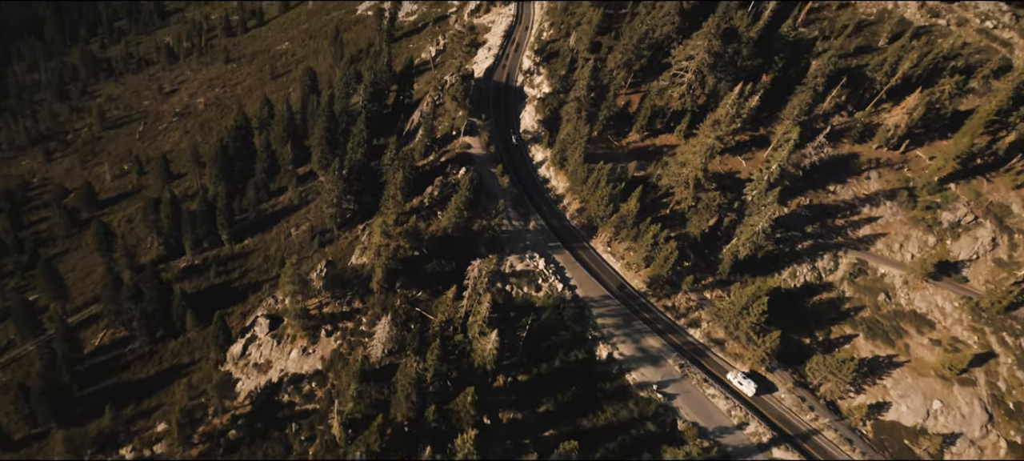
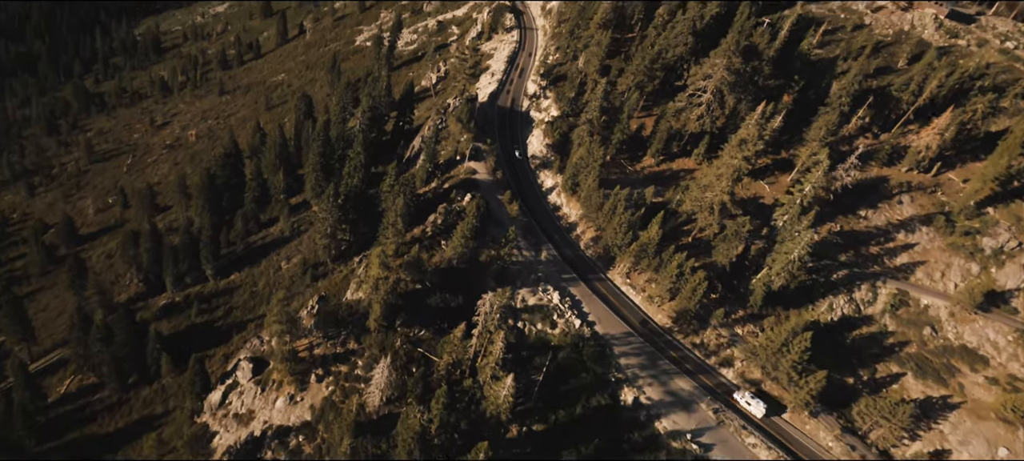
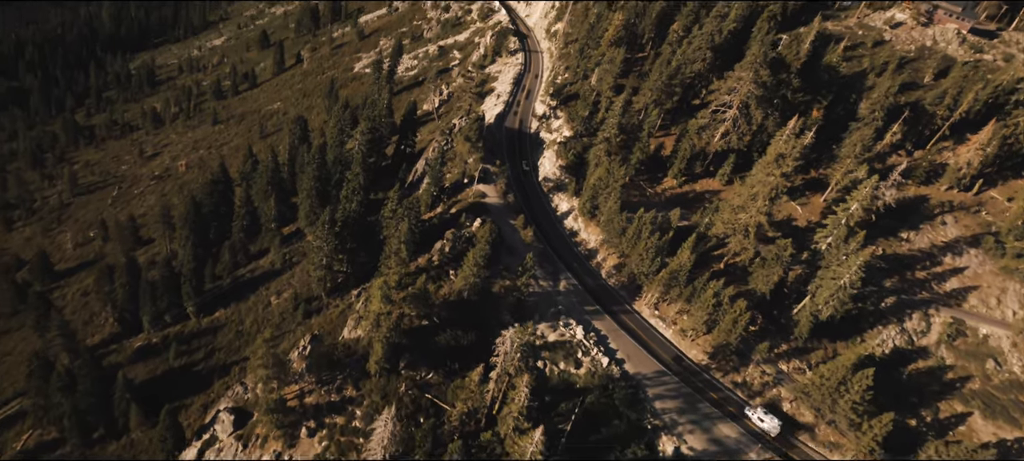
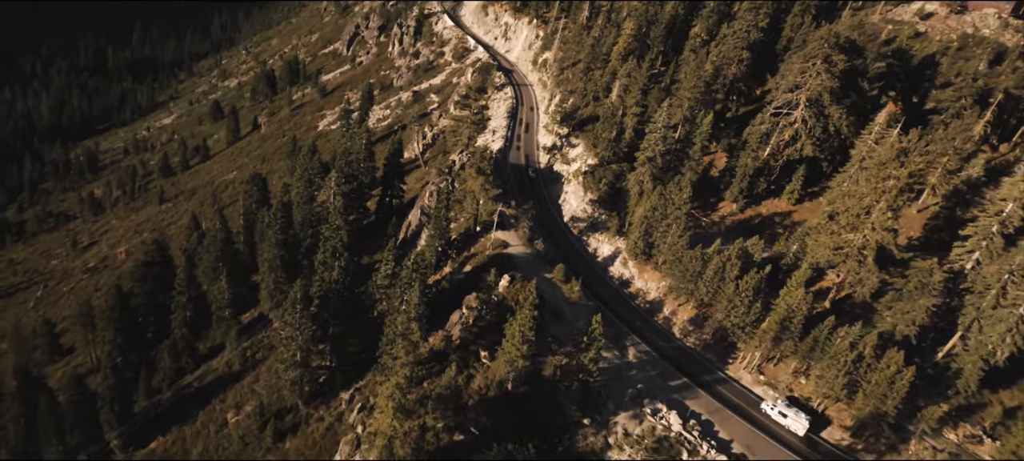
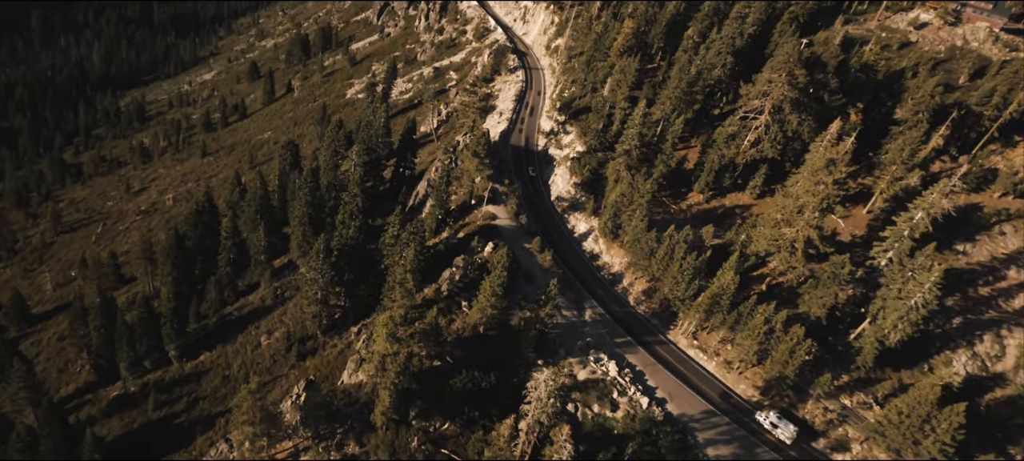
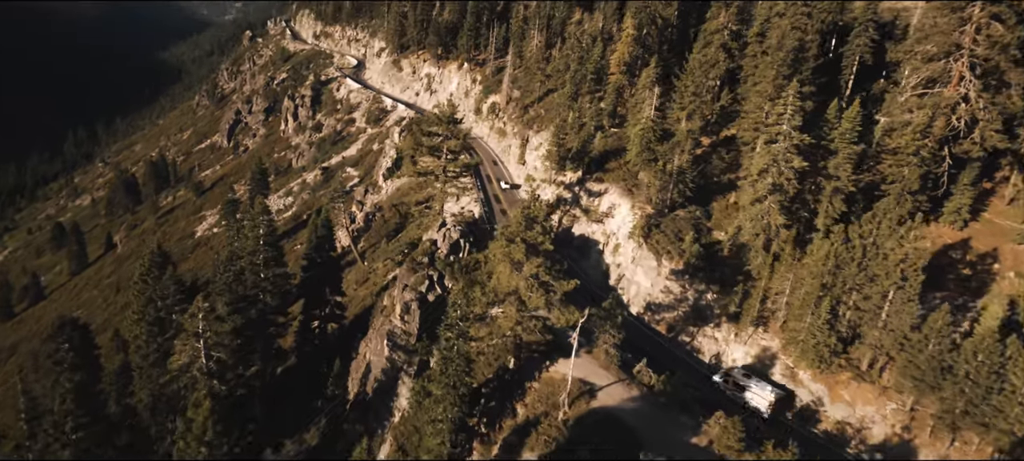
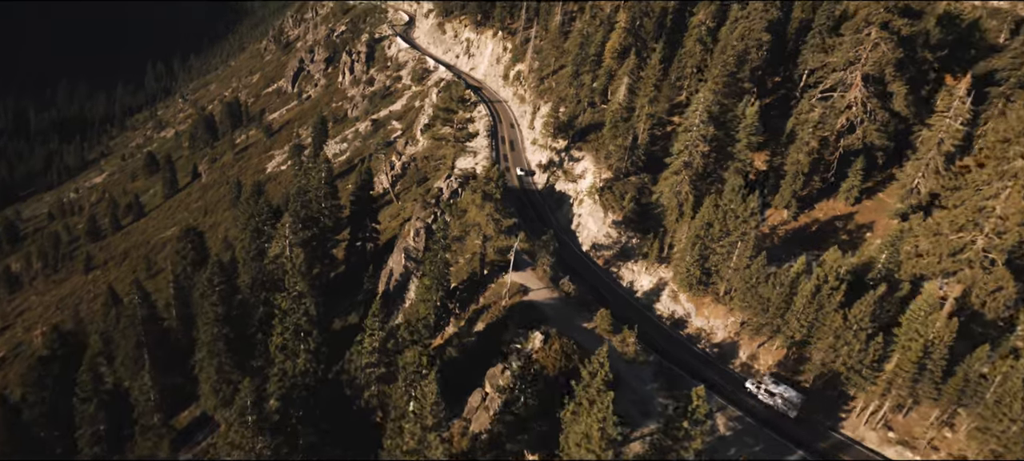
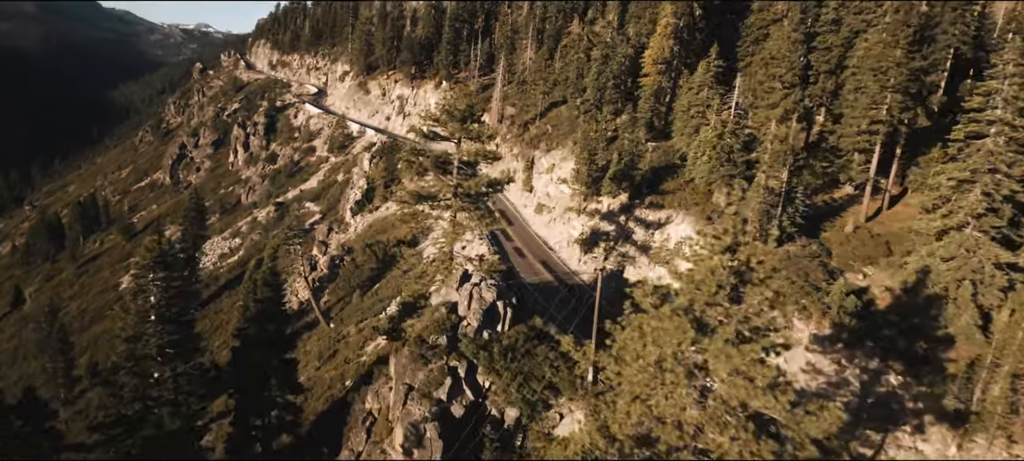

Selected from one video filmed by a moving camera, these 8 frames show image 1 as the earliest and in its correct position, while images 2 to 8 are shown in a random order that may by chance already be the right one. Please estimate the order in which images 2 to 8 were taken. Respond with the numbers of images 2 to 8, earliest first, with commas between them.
2, 3, 5, 4, 7, 6, 8
